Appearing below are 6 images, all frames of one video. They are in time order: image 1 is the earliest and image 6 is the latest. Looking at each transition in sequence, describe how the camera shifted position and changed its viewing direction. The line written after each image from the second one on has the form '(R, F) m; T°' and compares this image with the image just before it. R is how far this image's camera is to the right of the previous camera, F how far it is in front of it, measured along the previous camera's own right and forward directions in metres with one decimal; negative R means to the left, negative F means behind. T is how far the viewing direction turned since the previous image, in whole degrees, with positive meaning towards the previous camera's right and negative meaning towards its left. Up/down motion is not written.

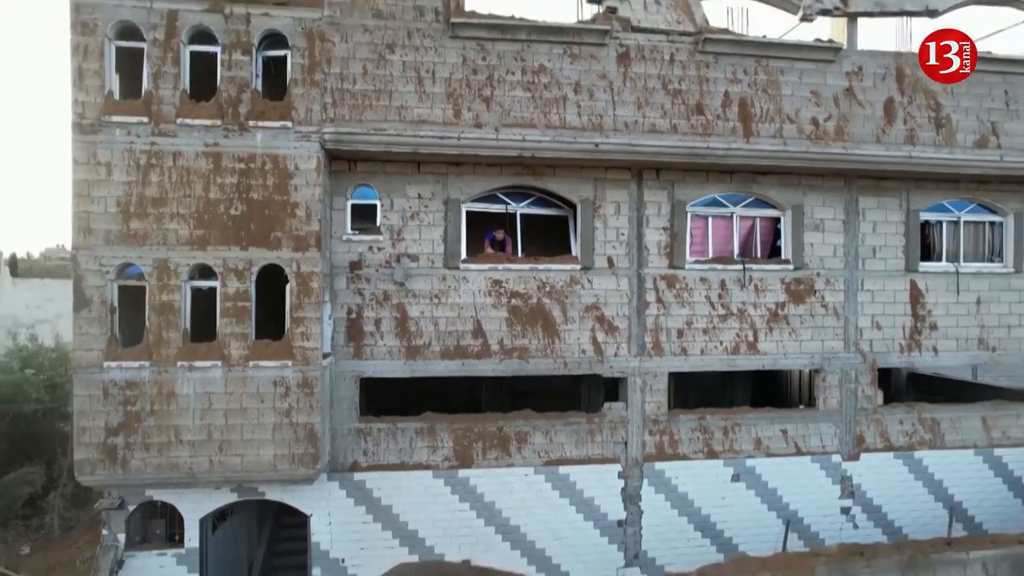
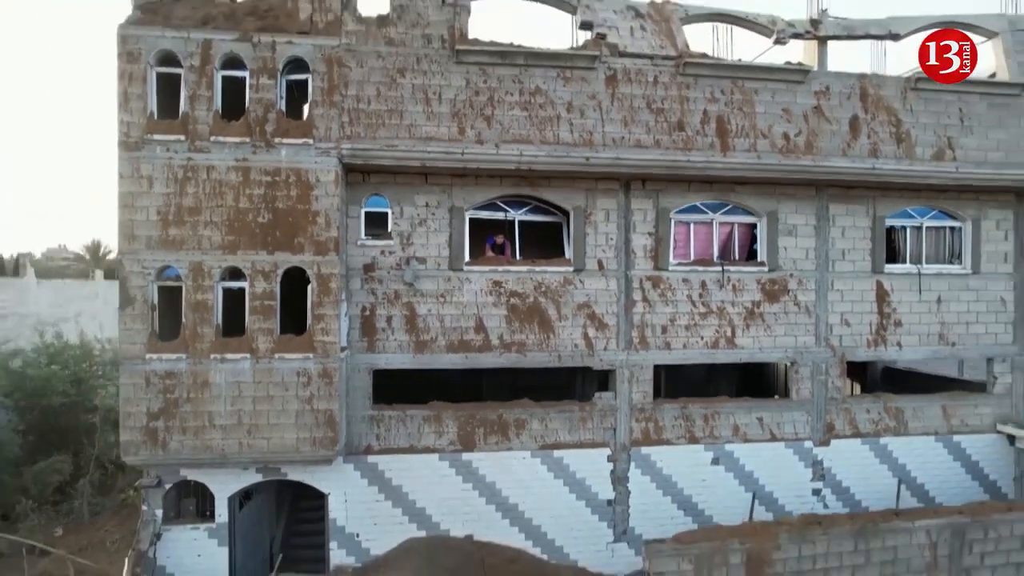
(0.0, -0.8) m; 0°
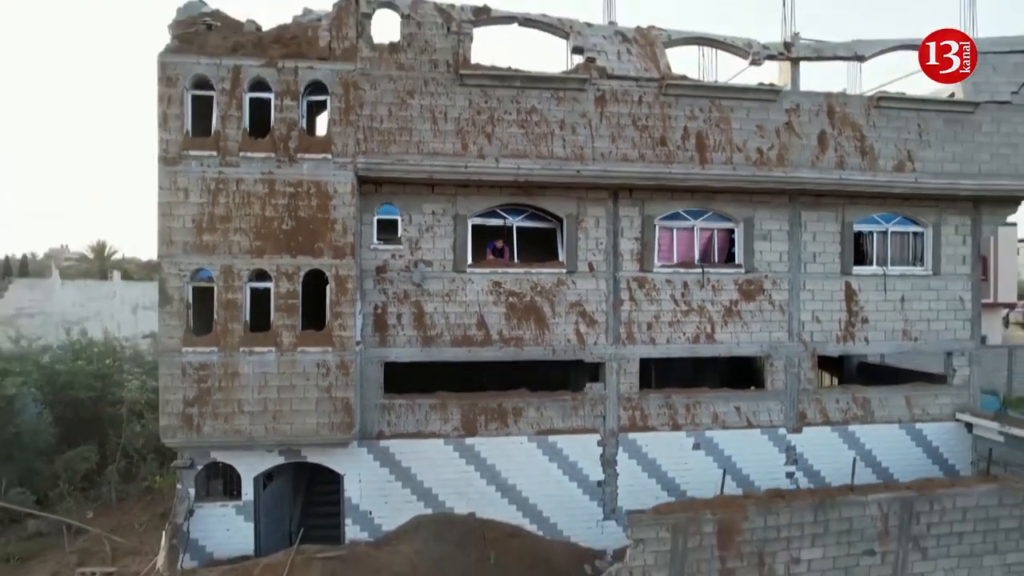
(0.0, -0.9) m; 0°
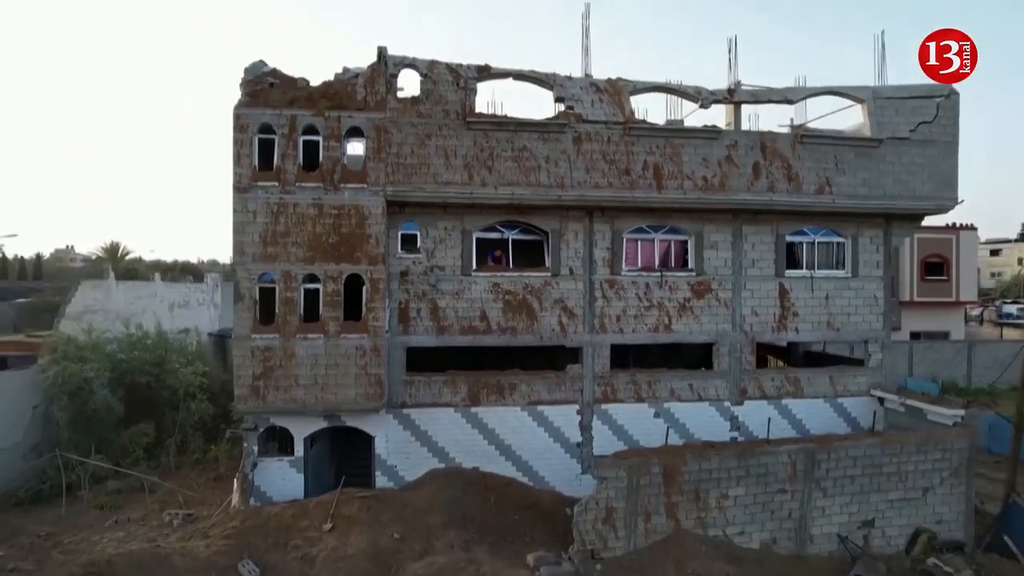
(+0.1, -2.5) m; 0°
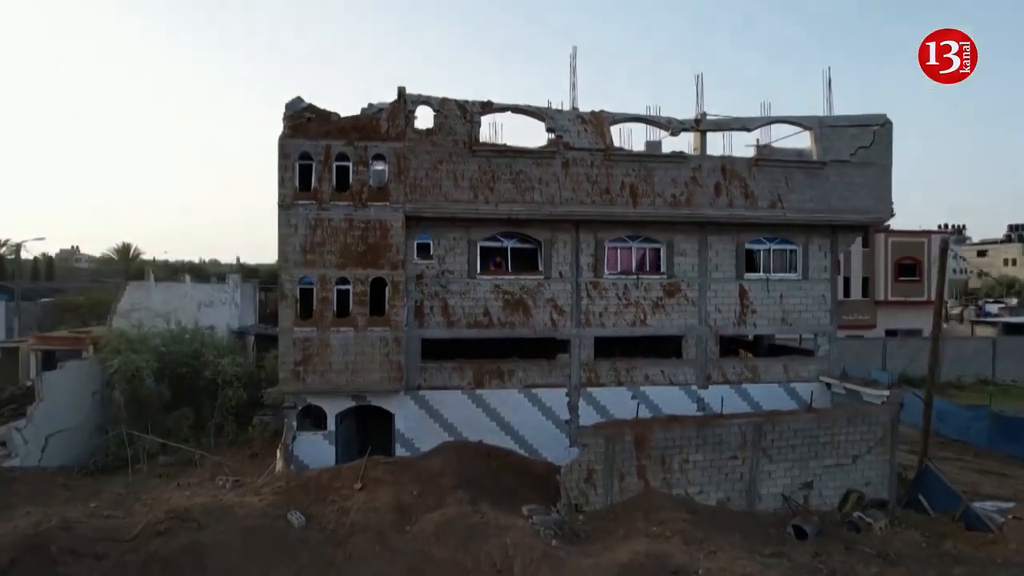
(0.0, -2.2) m; 0°
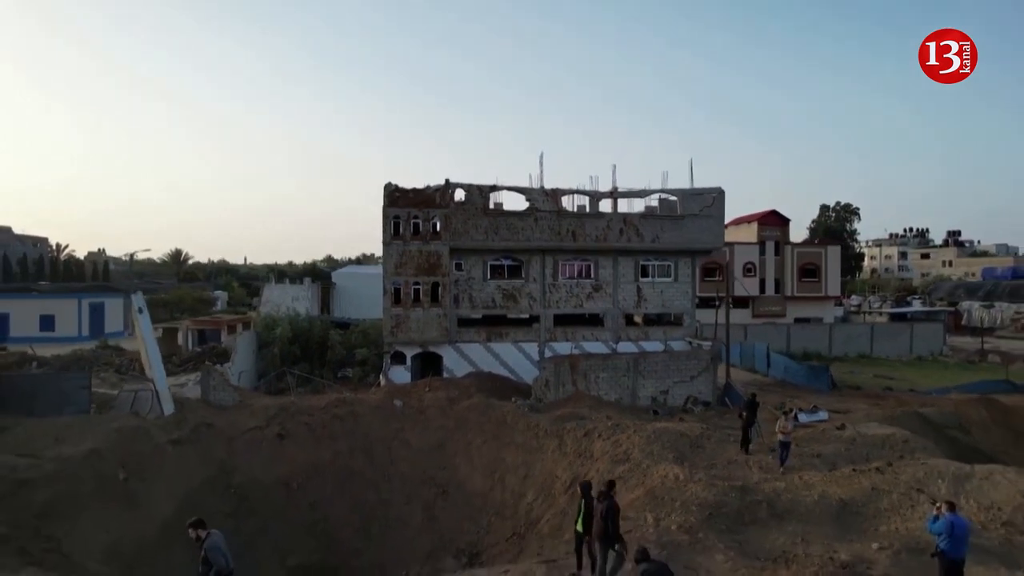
(+0.3, -11.5) m; 0°
